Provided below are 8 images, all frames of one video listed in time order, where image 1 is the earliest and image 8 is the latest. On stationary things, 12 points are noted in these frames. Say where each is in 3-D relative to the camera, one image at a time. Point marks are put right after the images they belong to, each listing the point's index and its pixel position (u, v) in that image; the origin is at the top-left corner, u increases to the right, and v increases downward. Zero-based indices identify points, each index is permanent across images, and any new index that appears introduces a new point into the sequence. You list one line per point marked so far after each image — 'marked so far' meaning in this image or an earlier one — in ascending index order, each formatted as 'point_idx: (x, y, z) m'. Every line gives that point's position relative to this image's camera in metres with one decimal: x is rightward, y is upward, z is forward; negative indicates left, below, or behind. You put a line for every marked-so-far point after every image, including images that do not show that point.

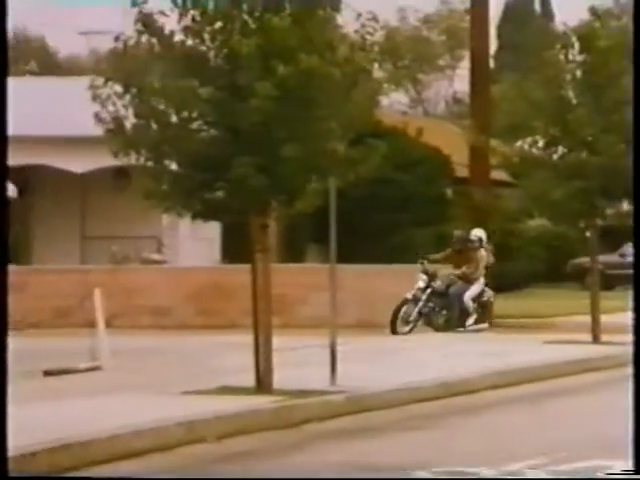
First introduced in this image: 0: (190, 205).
0: (-0.9, +0.2, +8.6) m
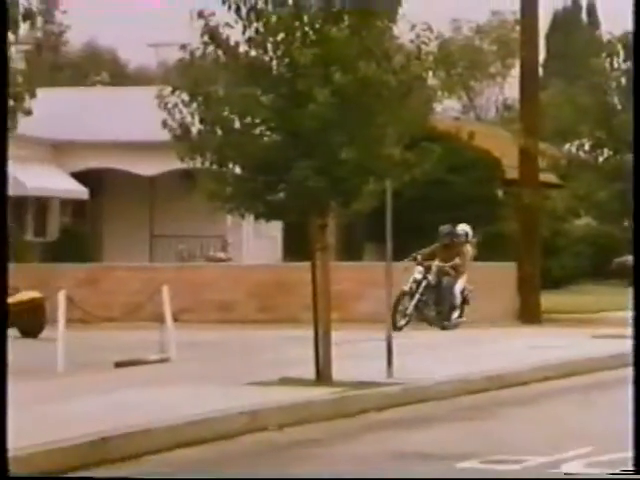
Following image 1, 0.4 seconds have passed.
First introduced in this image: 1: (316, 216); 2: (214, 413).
0: (-0.5, +0.2, +9.0) m
1: (0.0, +0.1, +8.8) m
2: (-0.7, -1.2, +7.8) m
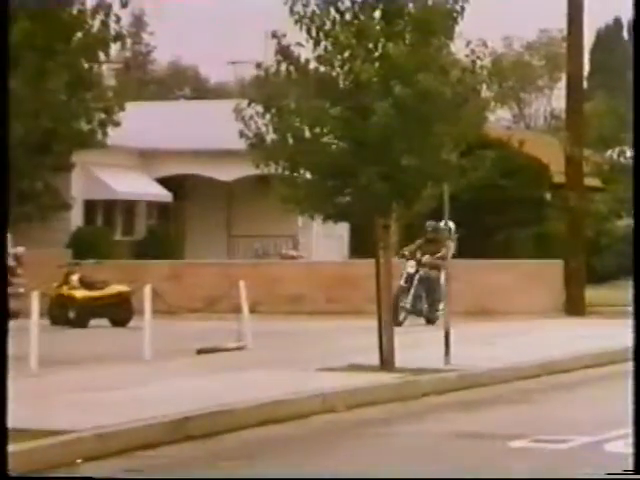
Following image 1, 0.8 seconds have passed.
0: (+0.1, +0.3, +9.7) m
1: (+0.5, +0.2, +9.6) m
2: (-0.2, -1.2, +8.6) m
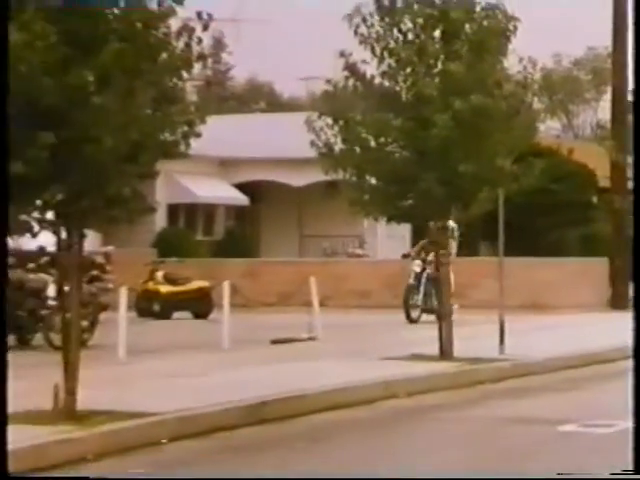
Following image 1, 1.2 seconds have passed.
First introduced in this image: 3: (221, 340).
0: (+0.6, +0.3, +10.5) m
1: (+1.1, +0.2, +10.3) m
2: (+0.3, -1.2, +9.4) m
3: (-0.9, -0.9, +10.3) m
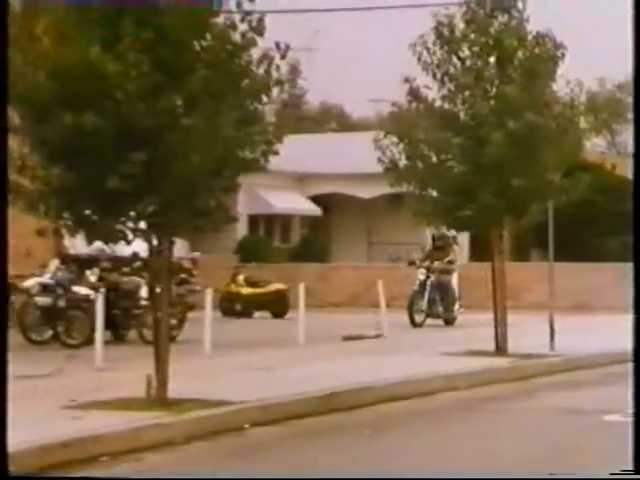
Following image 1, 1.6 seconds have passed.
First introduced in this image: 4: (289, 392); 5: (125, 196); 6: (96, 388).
0: (+1.3, +0.2, +11.5) m
1: (+1.8, +0.2, +11.2) m
2: (+0.9, -1.3, +10.4) m
3: (-0.3, -1.0, +11.3) m
4: (-0.3, -1.5, +10.4) m
5: (-1.8, +0.4, +10.3) m
6: (-2.2, -1.4, +10.8) m
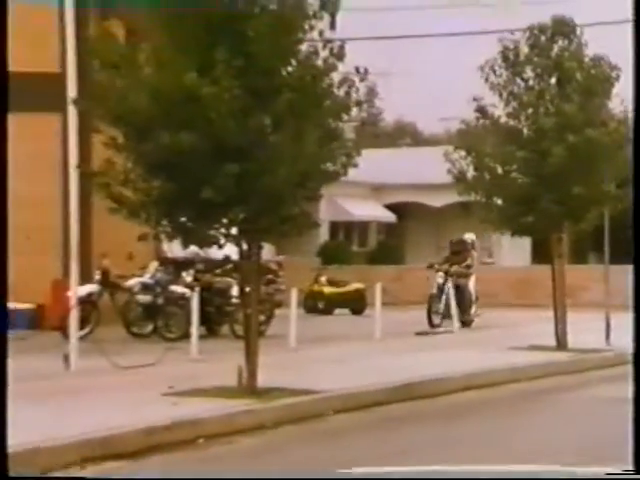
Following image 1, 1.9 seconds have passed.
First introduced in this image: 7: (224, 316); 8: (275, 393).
0: (+2.1, +0.2, +12.4) m
1: (+2.6, +0.1, +12.2) m
2: (+1.7, -1.3, +11.4) m
3: (+0.6, -1.0, +12.4) m
4: (+0.4, -1.5, +11.5) m
5: (-1.0, +0.4, +11.4) m
6: (-1.4, -1.5, +12.0) m
7: (-1.2, -1.0, +13.9) m
8: (-0.5, -1.6, +11.3) m
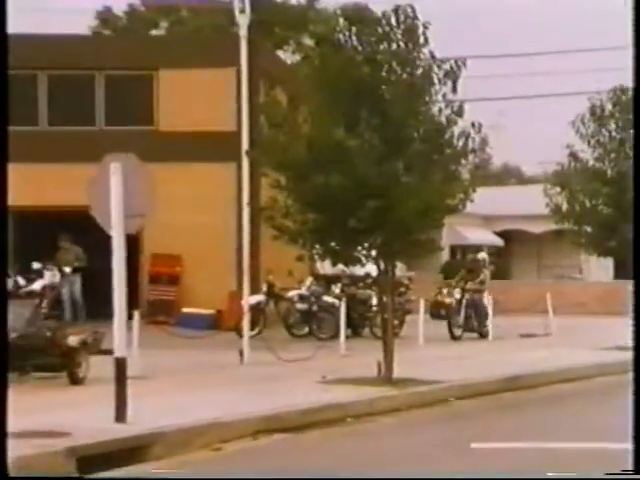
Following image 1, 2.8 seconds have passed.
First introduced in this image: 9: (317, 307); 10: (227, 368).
0: (+3.8, 0.0, +15.0) m
1: (+4.2, -0.1, +14.7) m
2: (+3.3, -1.6, +14.1) m
3: (+2.2, -1.3, +15.2) m
4: (+2.0, -1.8, +14.3) m
5: (+0.5, +0.1, +14.4) m
6: (+0.3, -1.7, +15.0) m
7: (+0.7, -1.2, +16.9) m
8: (+1.1, -1.8, +14.2) m
9: (0.0, -1.0, +16.5) m
10: (-1.3, -1.7, +15.0) m
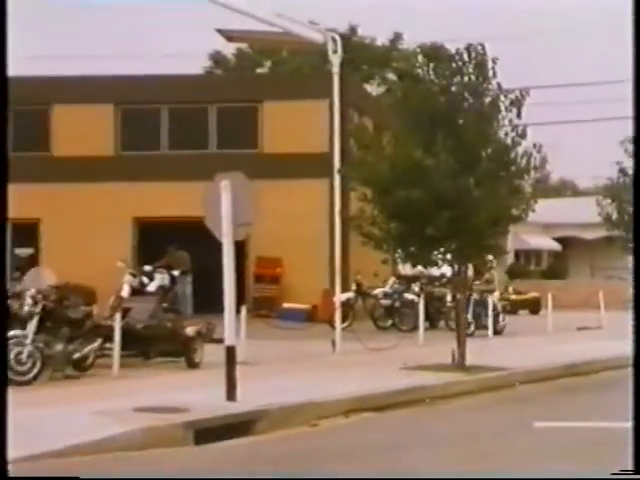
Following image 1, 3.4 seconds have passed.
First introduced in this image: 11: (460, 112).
0: (+5.0, -0.1, +17.0) m
1: (+5.4, -0.2, +16.7) m
2: (+4.5, -1.6, +16.1) m
3: (+3.5, -1.3, +17.3) m
4: (+3.2, -1.8, +16.5) m
5: (+1.7, 0.0, +16.6) m
6: (+1.5, -1.8, +17.3) m
7: (+2.1, -1.3, +19.1) m
8: (+2.3, -1.9, +16.5) m
9: (+1.3, -1.1, +18.8) m
10: (0.0, -1.8, +17.4) m
11: (+2.0, +1.9, +16.4) m
